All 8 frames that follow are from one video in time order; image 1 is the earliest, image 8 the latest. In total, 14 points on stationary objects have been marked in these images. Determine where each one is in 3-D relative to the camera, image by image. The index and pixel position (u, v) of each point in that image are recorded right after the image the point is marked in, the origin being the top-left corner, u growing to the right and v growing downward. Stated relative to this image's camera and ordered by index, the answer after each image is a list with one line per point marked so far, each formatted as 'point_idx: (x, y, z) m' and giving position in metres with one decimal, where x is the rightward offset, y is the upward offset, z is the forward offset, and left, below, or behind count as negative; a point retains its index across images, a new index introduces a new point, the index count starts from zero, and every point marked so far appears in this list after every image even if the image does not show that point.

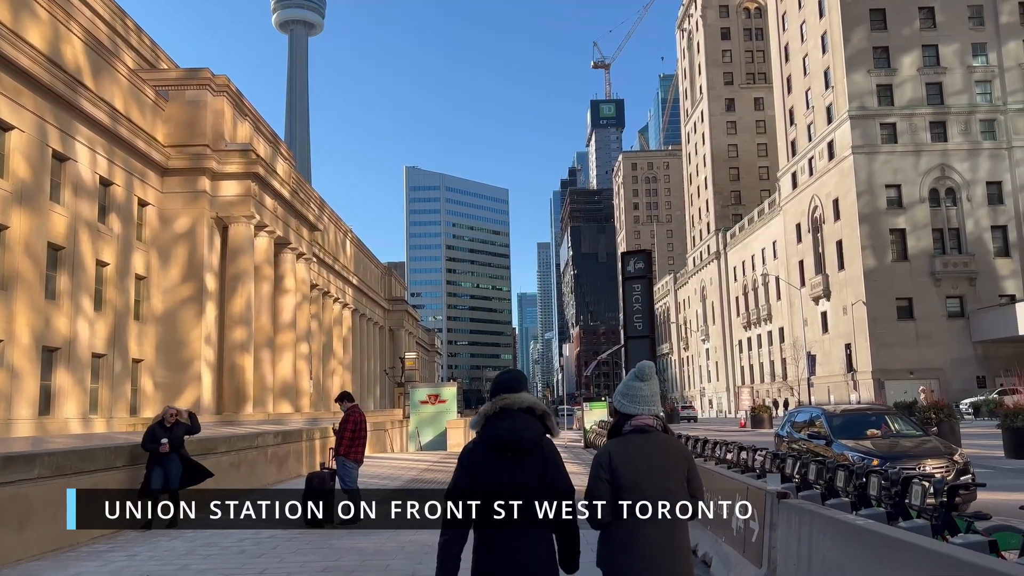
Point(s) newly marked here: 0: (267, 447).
0: (-4.6, -3.0, +15.2) m
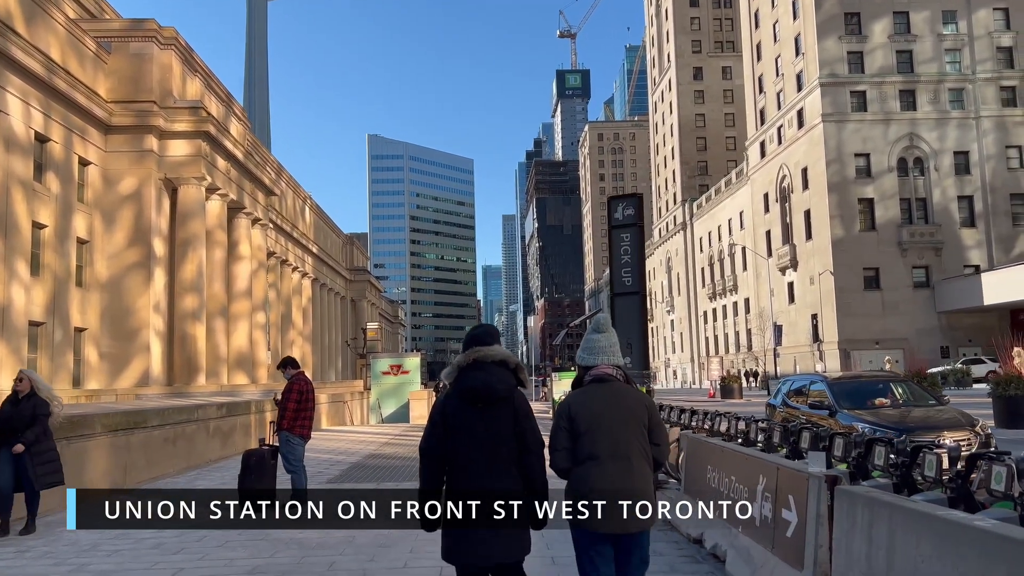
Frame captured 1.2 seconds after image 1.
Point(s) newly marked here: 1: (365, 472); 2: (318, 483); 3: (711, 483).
0: (-5.2, -2.3, +13.8) m
1: (-2.2, -2.7, +11.9) m
2: (-2.5, -2.6, +10.7) m
3: (+1.6, -1.5, +6.4) m
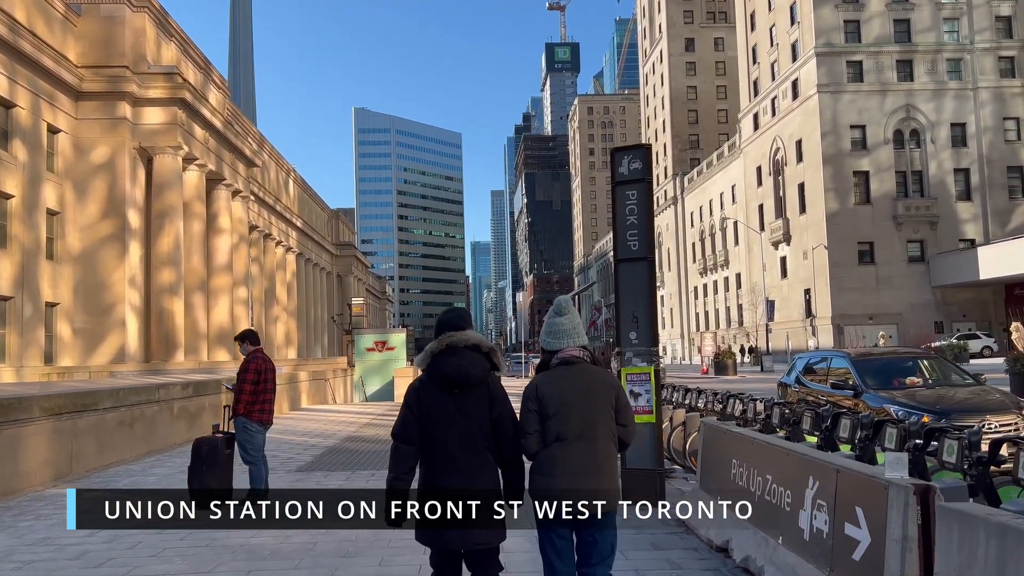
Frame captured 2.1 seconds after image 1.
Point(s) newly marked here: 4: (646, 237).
0: (-5.4, -1.8, +12.7) m
1: (-2.4, -2.3, +10.9) m
2: (-2.7, -2.2, +9.6) m
3: (+1.5, -1.3, +5.4) m
4: (+1.2, +0.4, +7.1) m
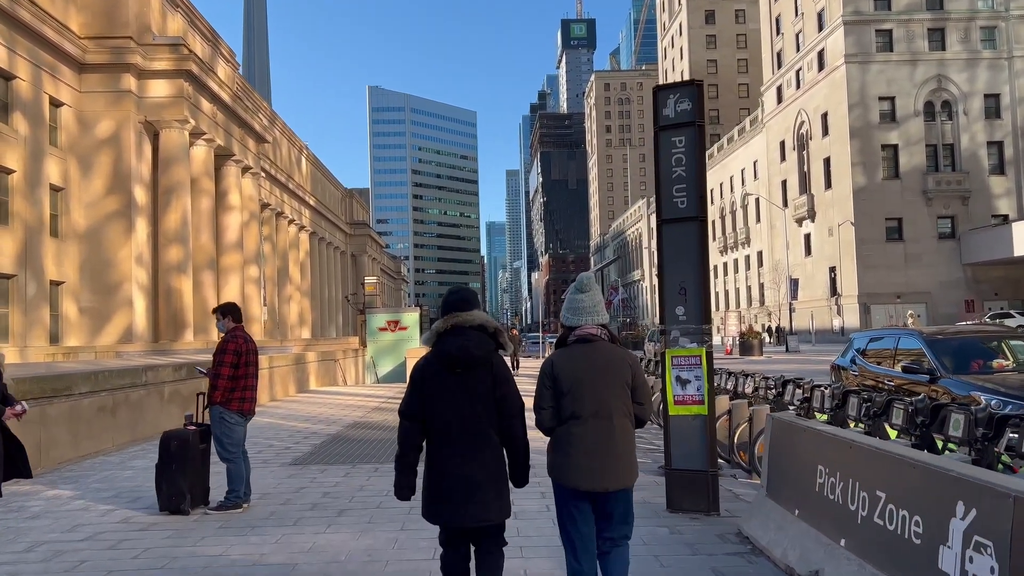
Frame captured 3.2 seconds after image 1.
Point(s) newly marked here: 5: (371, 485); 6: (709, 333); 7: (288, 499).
0: (-5.1, -1.4, +11.7) m
1: (-2.1, -1.9, +9.8) m
2: (-2.5, -1.9, +8.6) m
3: (+1.6, -1.0, +4.2) m
4: (+1.4, +0.7, +6.0) m
5: (-1.3, -1.8, +7.2) m
6: (+1.4, -0.3, +5.9) m
7: (-1.8, -1.7, +6.5) m
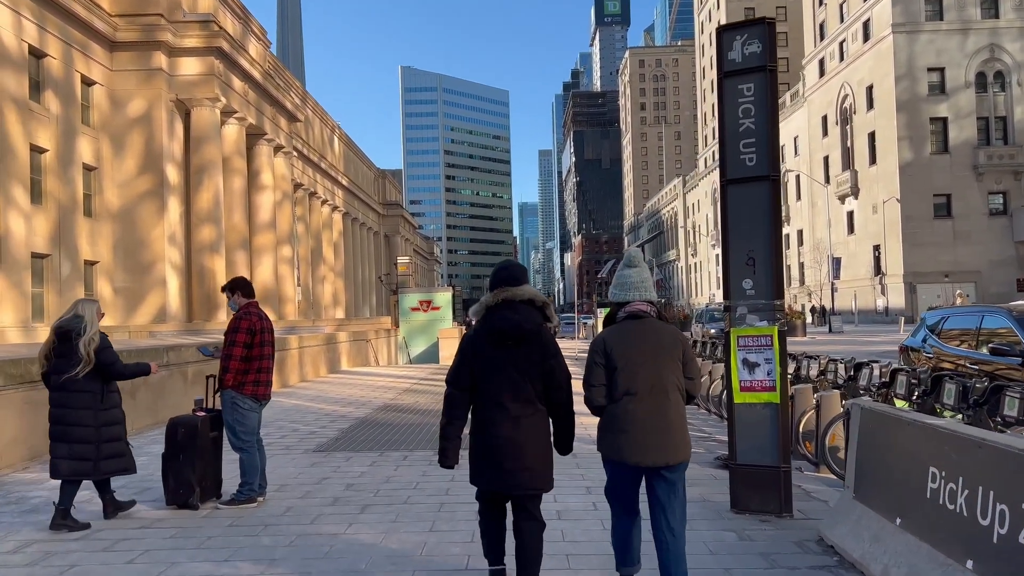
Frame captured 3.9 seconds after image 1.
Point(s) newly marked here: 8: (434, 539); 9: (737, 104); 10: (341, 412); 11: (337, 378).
0: (-4.5, -1.1, +11.3) m
1: (-1.7, -1.7, +9.3) m
2: (-2.1, -1.6, +8.1) m
3: (+1.9, -0.9, +3.5) m
4: (+1.6, +0.9, +5.2) m
5: (-0.9, -1.5, +6.6) m
6: (+1.7, -0.1, +5.1) m
7: (-1.5, -1.5, +6.0) m
8: (-0.5, -1.5, +4.7) m
9: (+1.5, +1.2, +5.3) m
10: (-2.4, -1.7, +11.4) m
11: (-3.9, -2.0, +18.2) m
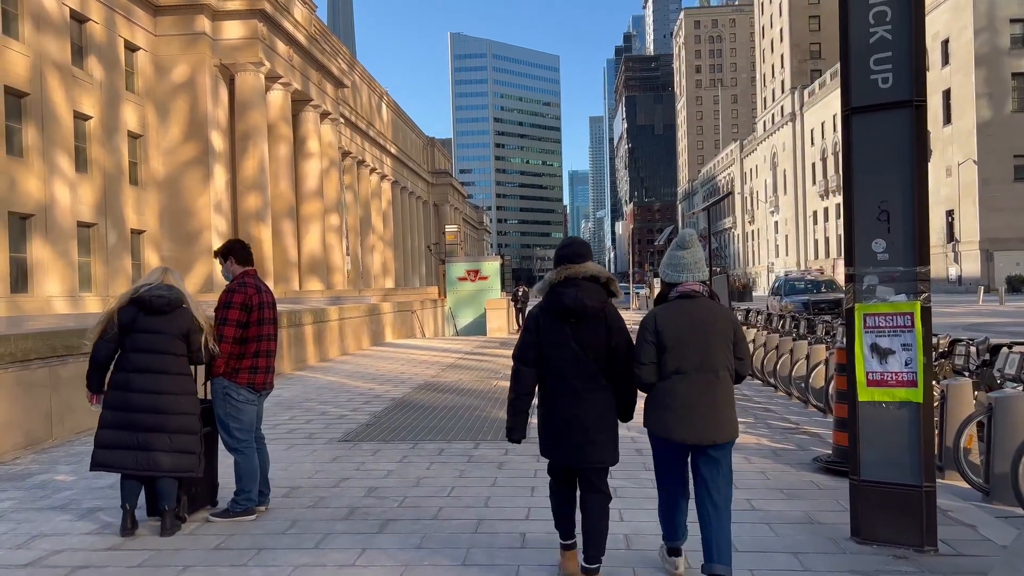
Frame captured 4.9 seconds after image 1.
0: (-3.9, -0.7, +10.4) m
1: (-1.1, -1.3, +8.3) m
2: (-1.6, -1.3, +7.1) m
3: (+2.0, -0.8, +2.3) m
4: (+1.9, +1.1, +3.9) m
5: (-0.5, -1.3, +5.6) m
6: (+2.0, 0.0, +3.9) m
7: (-1.2, -1.3, +5.0) m
8: (-0.2, -1.3, +3.7) m
9: (+1.8, +1.4, +4.0) m
10: (-1.7, -1.3, +10.4) m
11: (-2.8, -1.3, +17.3) m
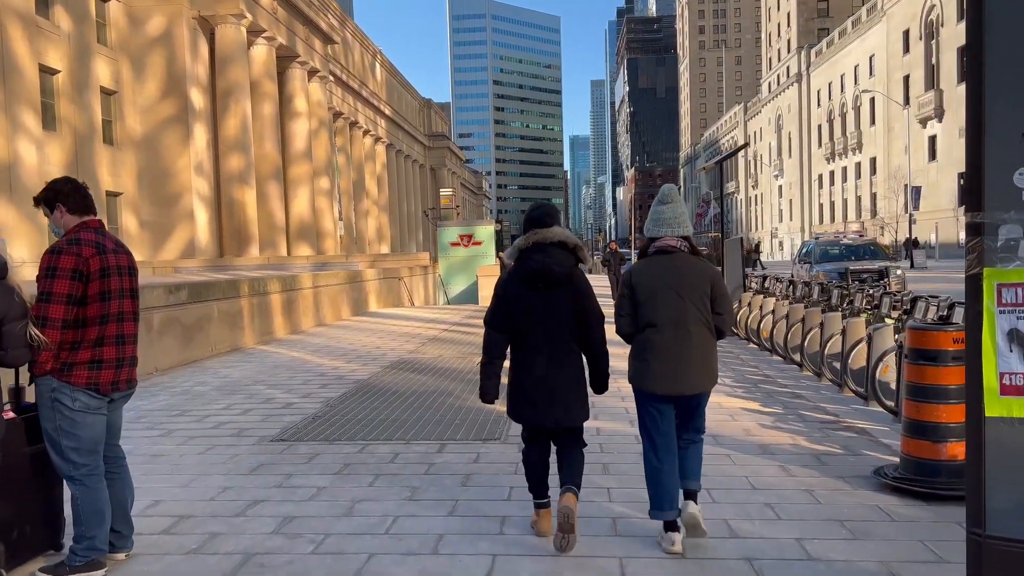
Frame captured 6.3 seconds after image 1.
0: (-4.0, -0.3, +9.1) m
1: (-1.3, -1.0, +6.9) m
2: (-1.8, -1.1, +5.7) m
3: (+1.9, -0.7, +0.9) m
4: (+1.7, +1.2, +2.5) m
5: (-0.7, -1.1, +4.2) m
6: (+1.8, +0.2, +2.5) m
7: (-1.4, -1.1, +3.6) m
8: (-0.4, -1.2, +2.3) m
9: (+1.6, +1.5, +2.5) m
10: (-1.9, -0.9, +9.1) m
11: (-3.0, -0.6, +16.0) m
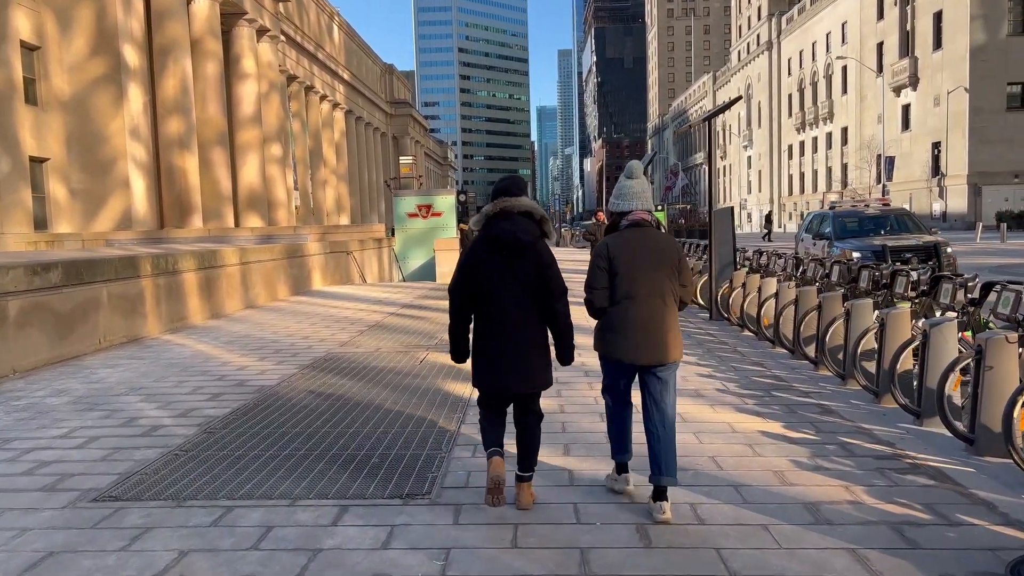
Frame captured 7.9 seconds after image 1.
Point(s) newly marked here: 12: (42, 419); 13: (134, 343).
0: (-4.5, -0.1, +7.2) m
1: (-1.7, -0.9, +5.2) m
2: (-2.1, -1.0, +4.0) m
3: (+1.7, -0.8, -0.7) m
4: (+1.6, +1.1, +0.8) m
5: (-1.0, -1.1, +2.5) m
6: (+1.6, +0.1, +0.8) m
7: (-1.6, -1.1, +1.9) m
8: (-0.6, -1.2, +0.6) m
9: (+1.4, +1.5, +0.8) m
10: (-2.4, -0.7, +7.3) m
11: (-3.7, -0.2, +14.1) m
12: (-3.2, -0.9, +5.4) m
13: (-4.3, -0.6, +9.2) m
